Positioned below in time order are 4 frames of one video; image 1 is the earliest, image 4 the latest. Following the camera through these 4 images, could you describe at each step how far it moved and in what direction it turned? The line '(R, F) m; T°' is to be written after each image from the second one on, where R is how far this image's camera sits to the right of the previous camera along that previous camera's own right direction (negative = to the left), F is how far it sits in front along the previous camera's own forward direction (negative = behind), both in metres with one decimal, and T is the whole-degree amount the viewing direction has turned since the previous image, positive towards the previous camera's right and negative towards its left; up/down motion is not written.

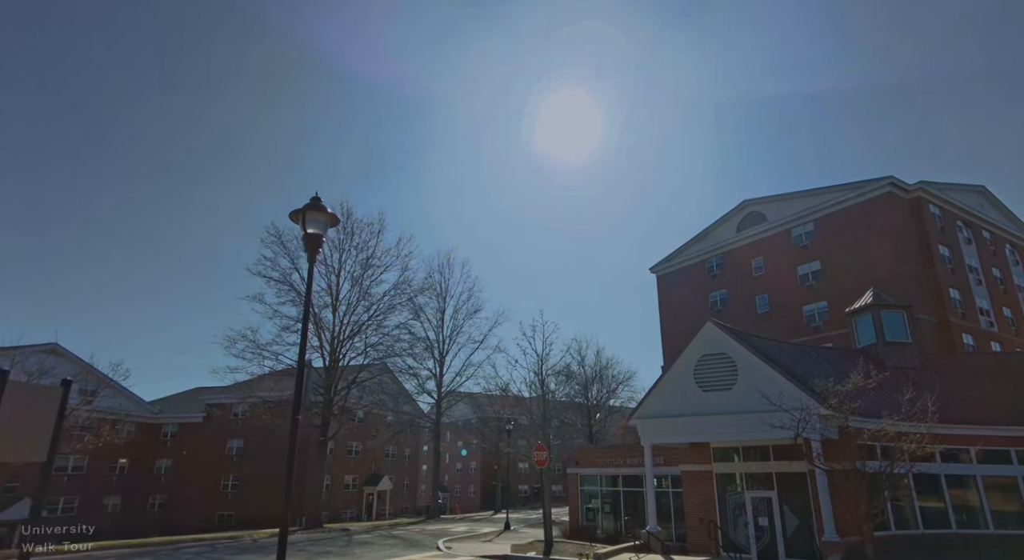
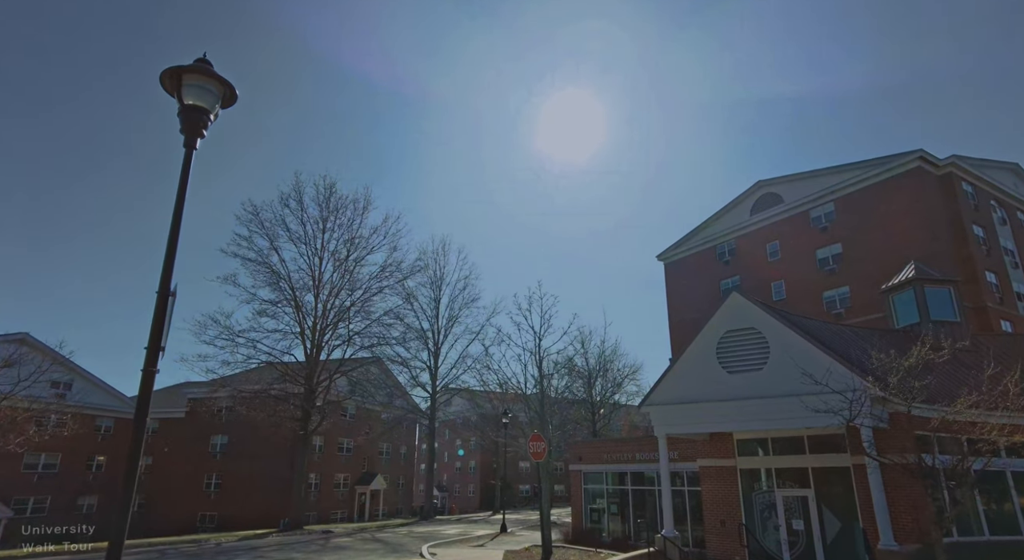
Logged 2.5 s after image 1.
(+0.2, +2.2) m; 0°
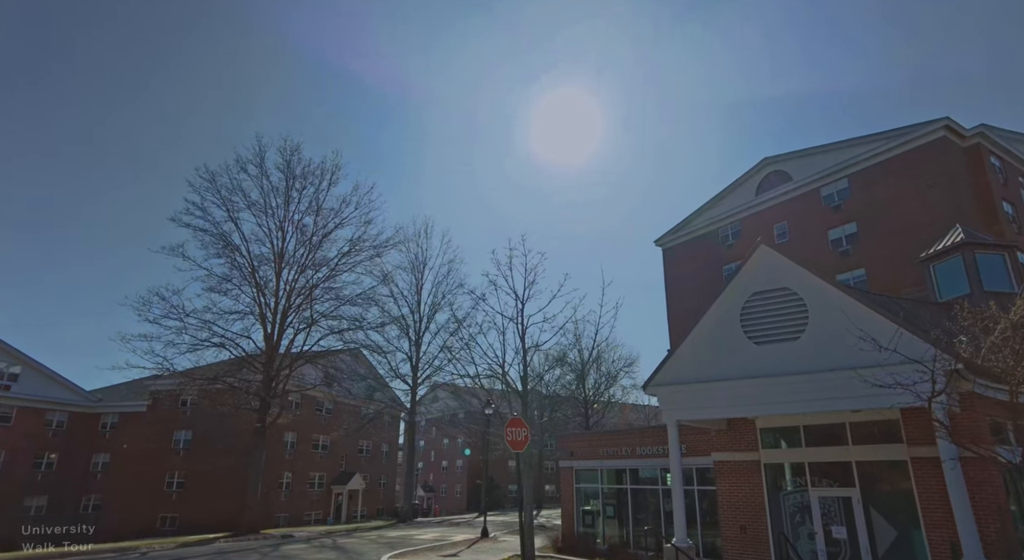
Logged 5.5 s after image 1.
(+0.3, +2.6) m; +1°
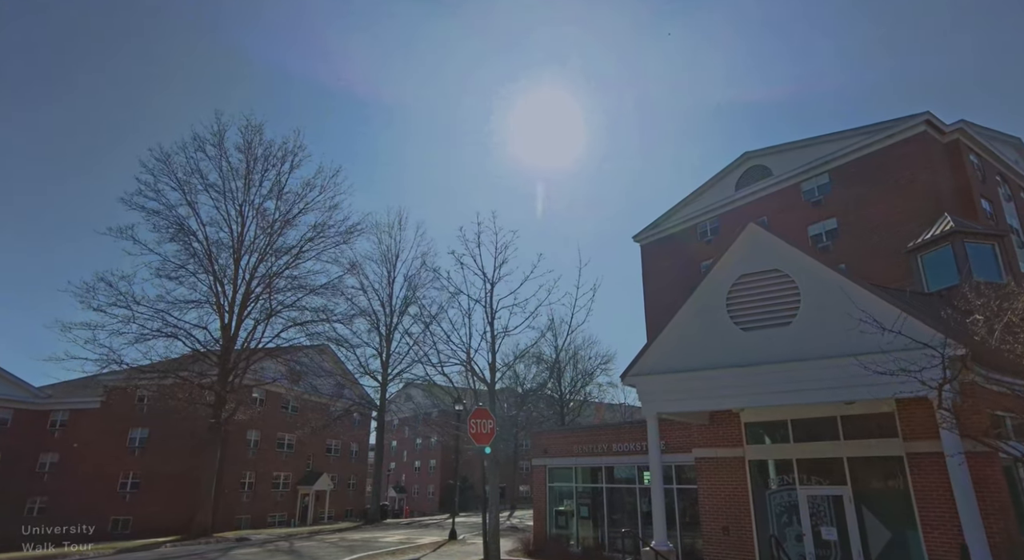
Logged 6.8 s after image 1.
(+0.2, +1.0) m; +2°
